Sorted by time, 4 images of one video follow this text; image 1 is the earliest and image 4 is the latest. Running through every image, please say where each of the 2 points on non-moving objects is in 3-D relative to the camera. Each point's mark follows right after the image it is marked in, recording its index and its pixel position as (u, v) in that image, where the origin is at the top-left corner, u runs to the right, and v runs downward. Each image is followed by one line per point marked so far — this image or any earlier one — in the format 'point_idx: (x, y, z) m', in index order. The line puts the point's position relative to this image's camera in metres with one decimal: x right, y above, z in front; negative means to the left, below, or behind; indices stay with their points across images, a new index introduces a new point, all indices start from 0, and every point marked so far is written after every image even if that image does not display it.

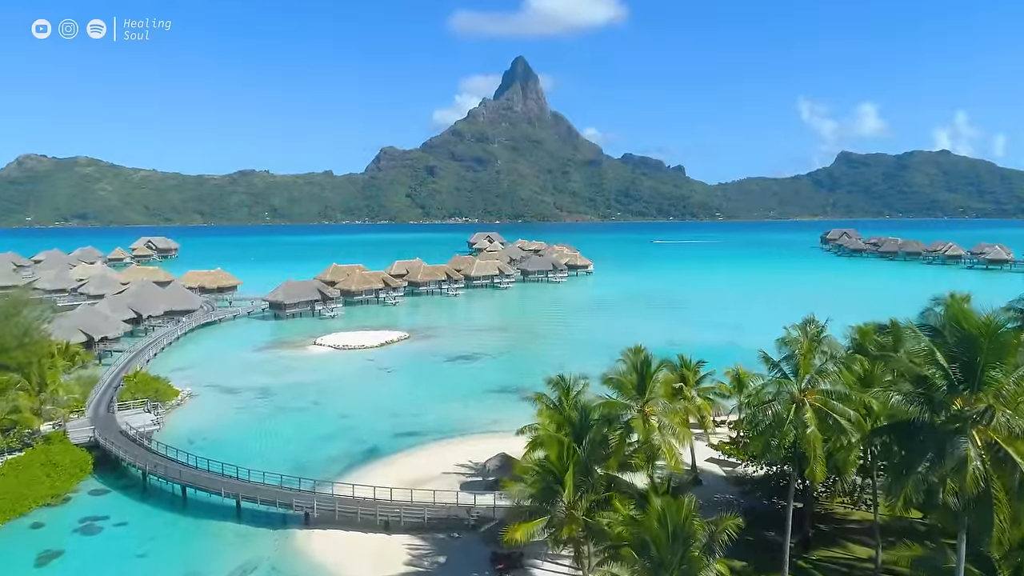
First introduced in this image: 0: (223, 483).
0: (-6.0, -4.1, +13.2) m
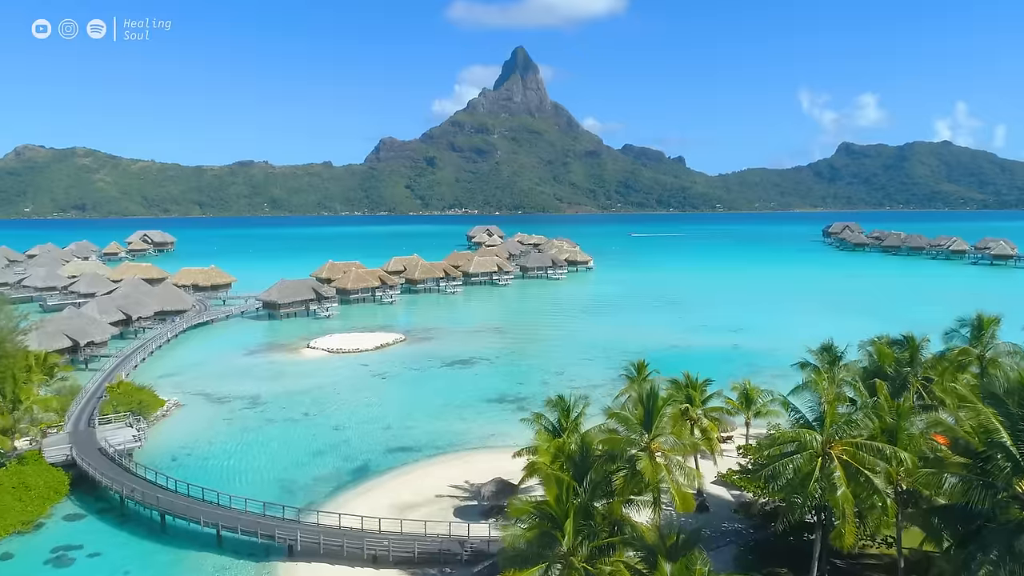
0: (-6.1, -4.4, +12.5) m
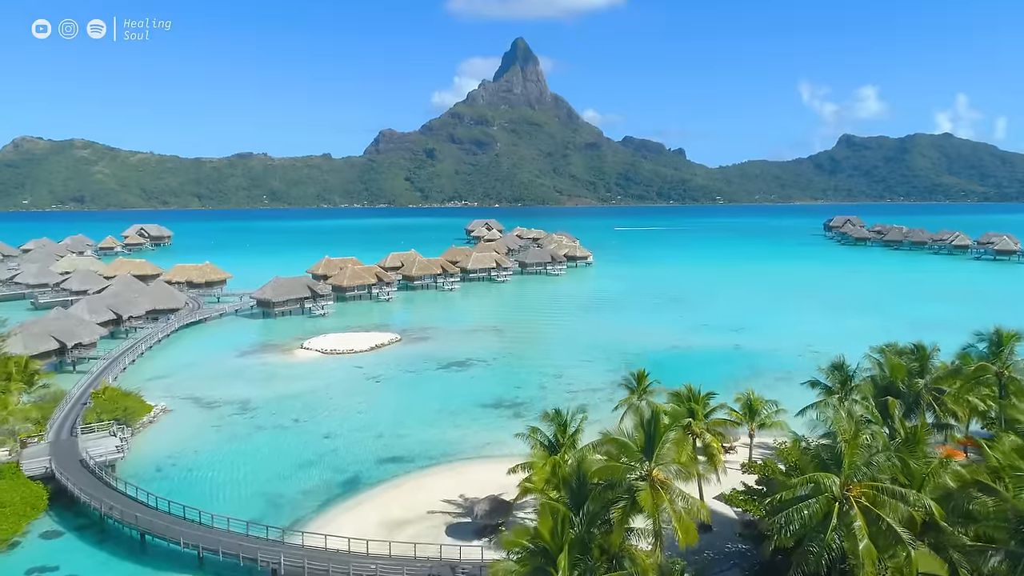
0: (-6.2, -4.6, +12.0) m
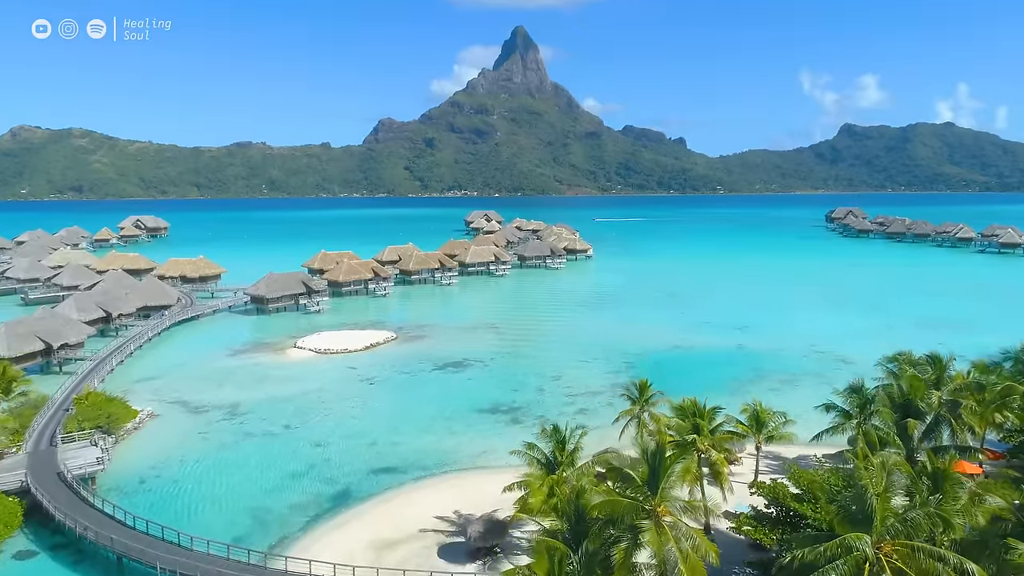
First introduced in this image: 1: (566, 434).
0: (-6.3, -4.8, +11.4) m
1: (+1.0, -2.7, +11.6) m
